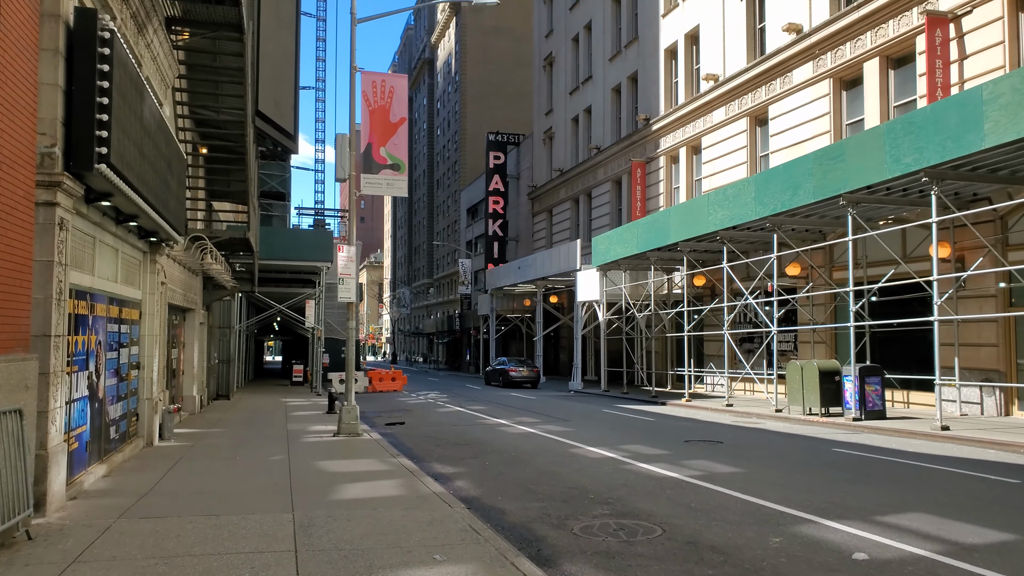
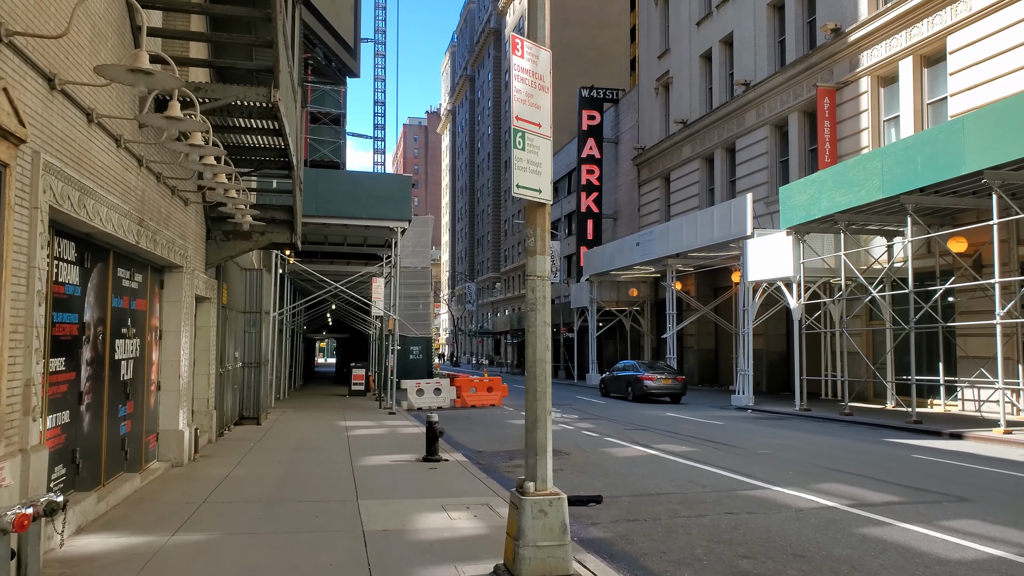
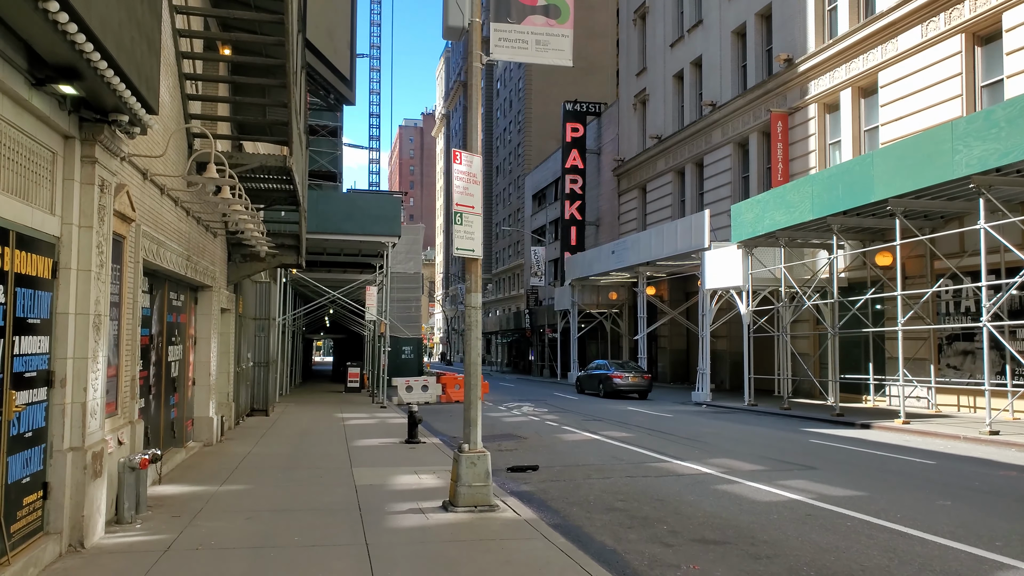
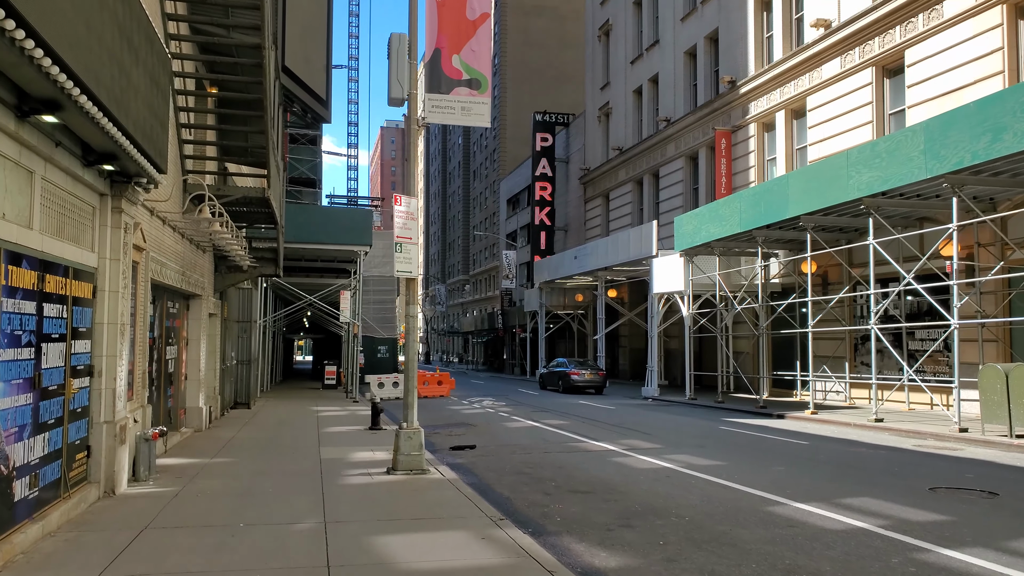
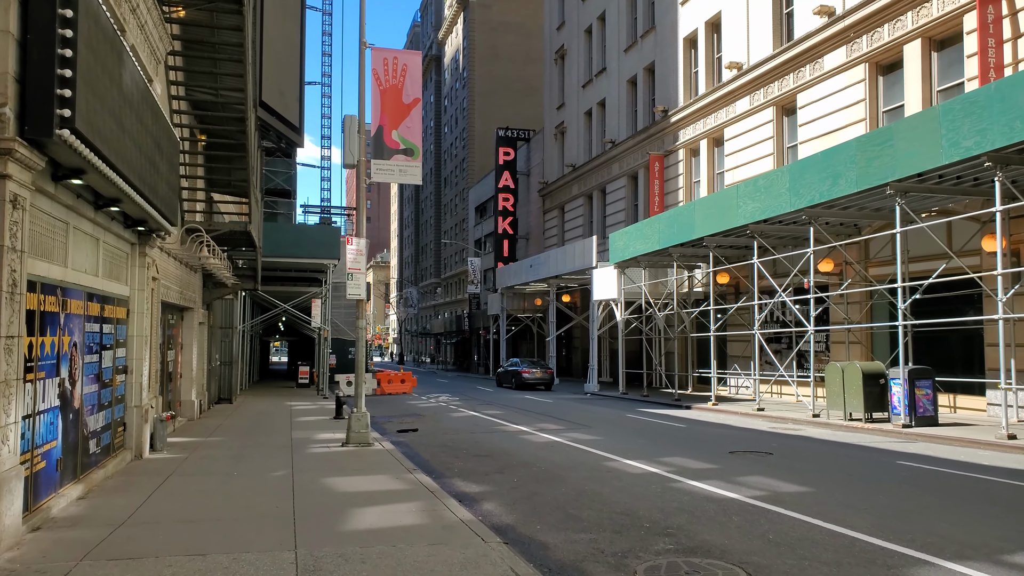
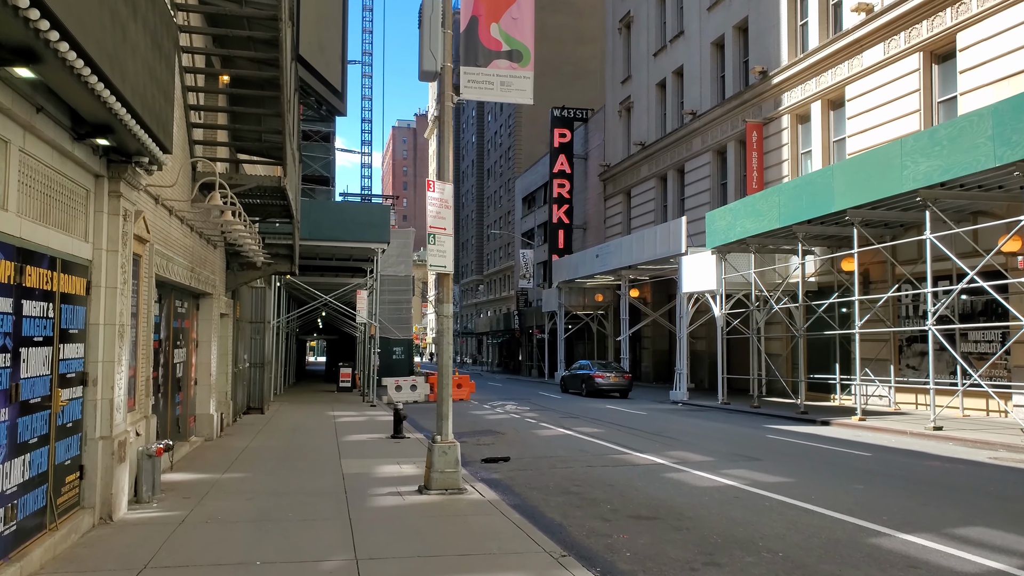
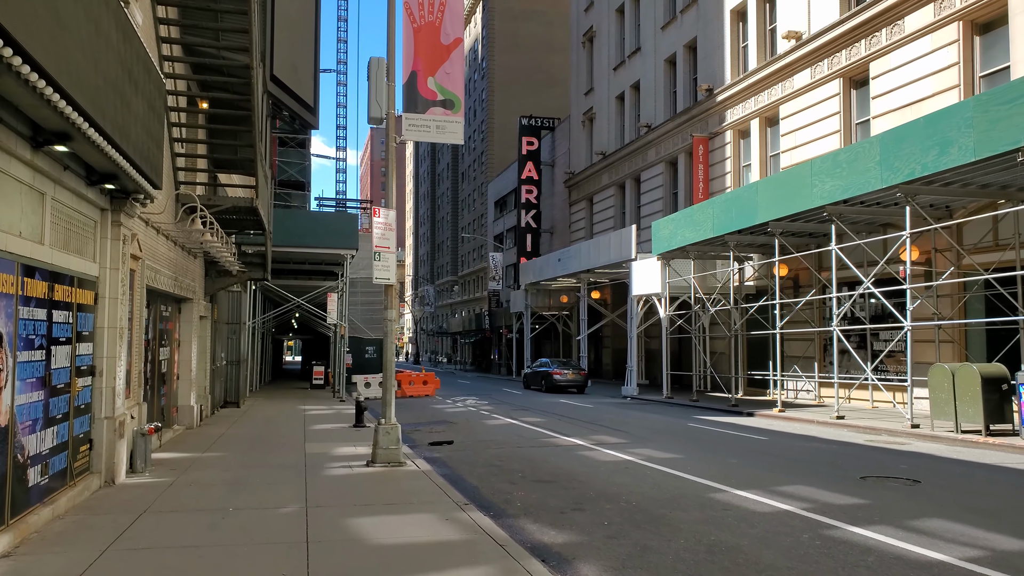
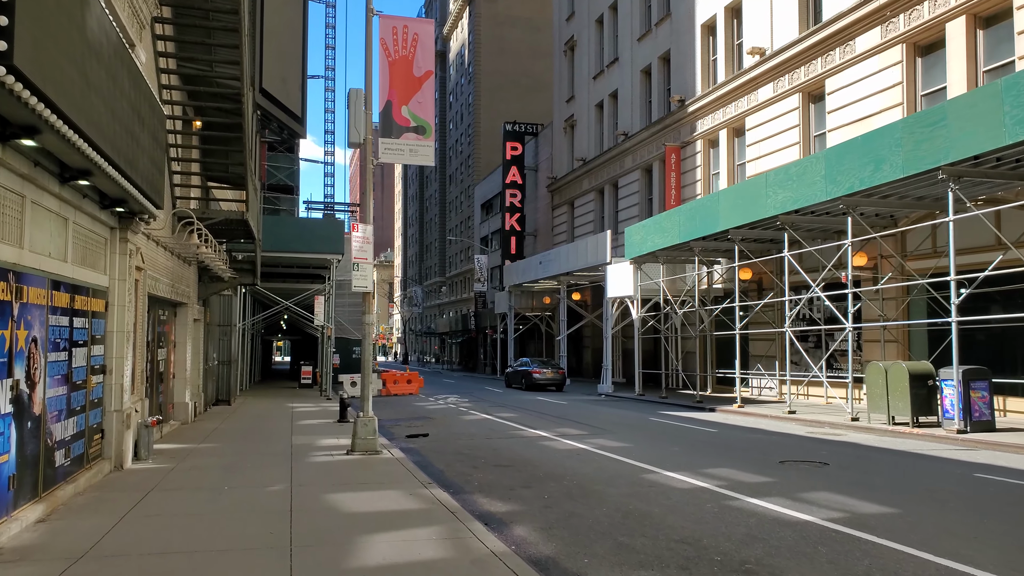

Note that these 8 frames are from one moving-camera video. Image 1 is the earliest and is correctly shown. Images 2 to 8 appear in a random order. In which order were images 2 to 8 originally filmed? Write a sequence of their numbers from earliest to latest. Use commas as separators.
5, 8, 7, 4, 6, 3, 2
